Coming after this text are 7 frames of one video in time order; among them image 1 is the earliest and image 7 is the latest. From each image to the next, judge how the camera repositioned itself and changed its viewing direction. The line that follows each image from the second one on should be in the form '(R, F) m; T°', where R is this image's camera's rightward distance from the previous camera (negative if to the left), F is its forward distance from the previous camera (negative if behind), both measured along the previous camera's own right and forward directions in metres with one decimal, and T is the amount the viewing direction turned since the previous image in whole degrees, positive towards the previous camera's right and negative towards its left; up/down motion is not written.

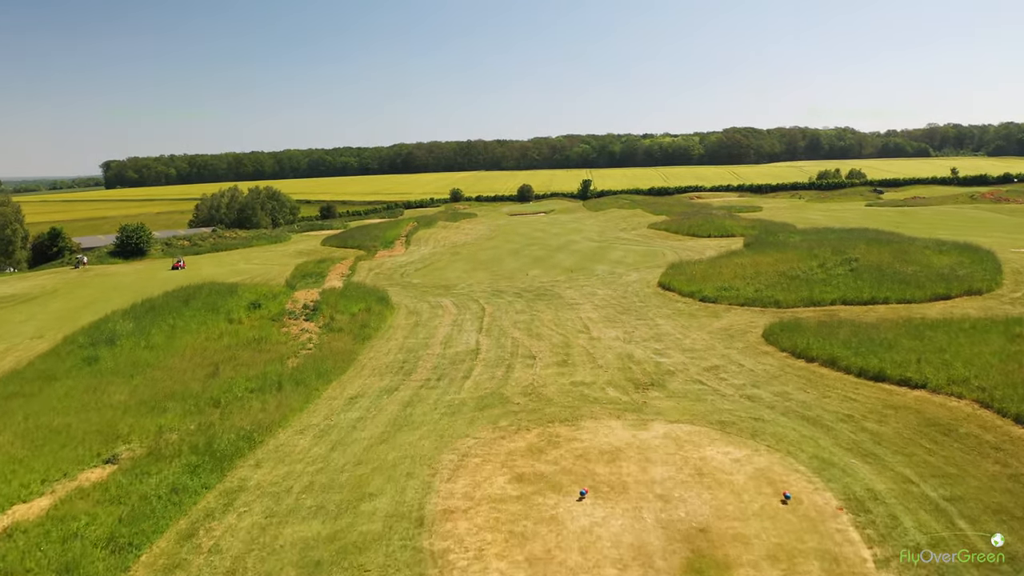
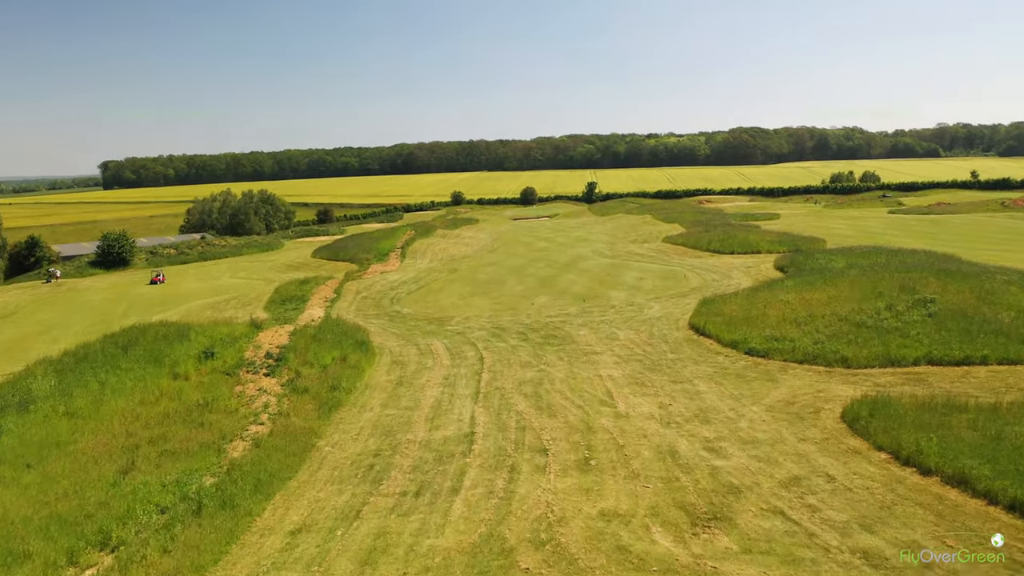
(0.0, +3.2) m; 0°
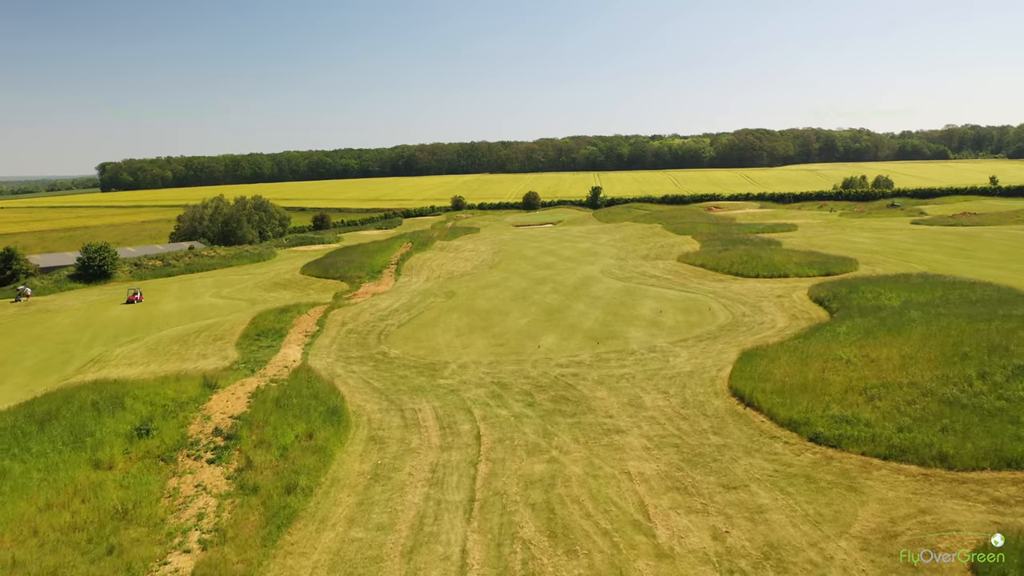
(0.0, +3.0) m; 0°
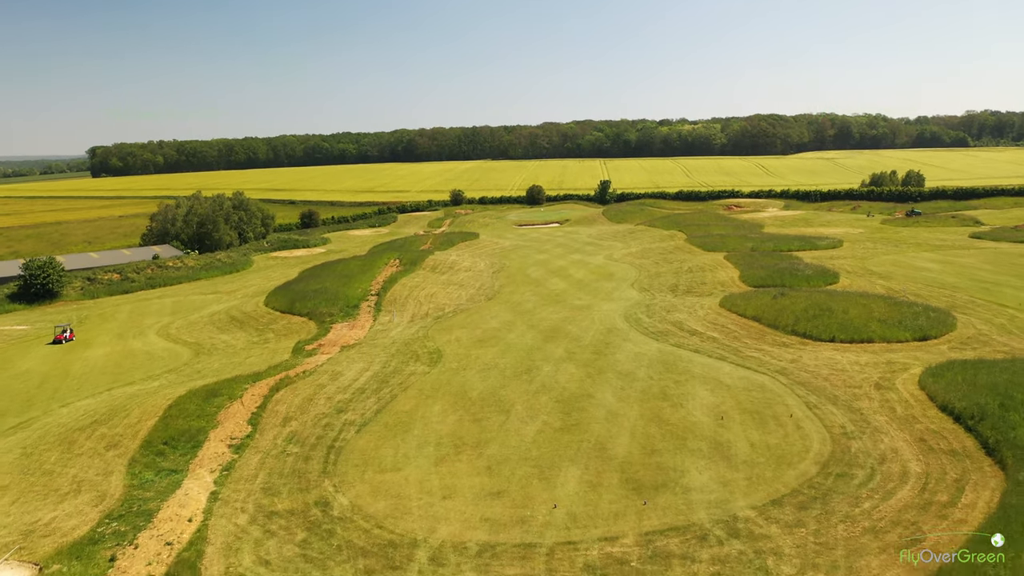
(0.0, +6.9) m; 0°
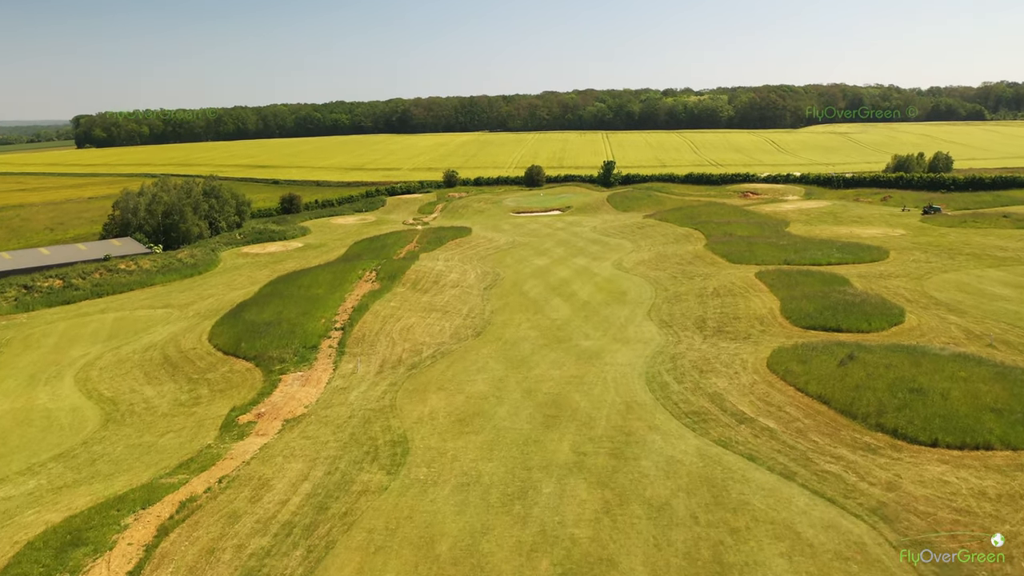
(+0.2, +6.3) m; 0°
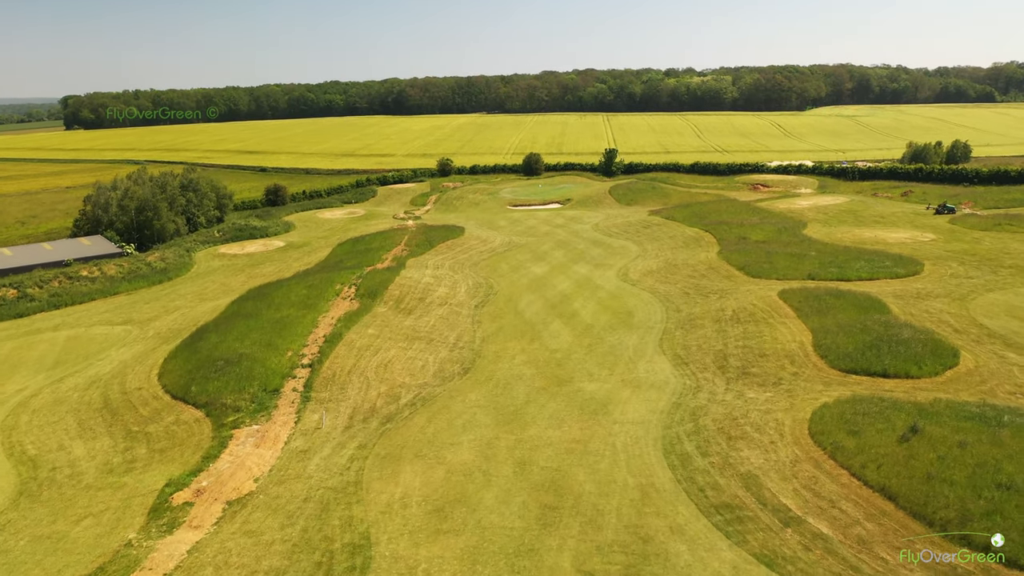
(+0.2, +4.0) m; 0°
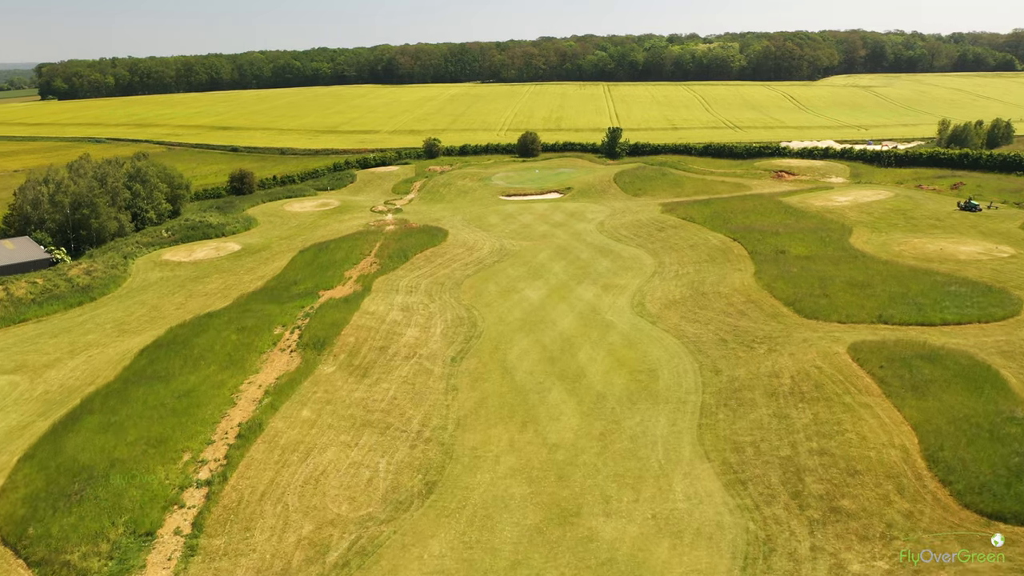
(+0.3, +8.0) m; 0°
